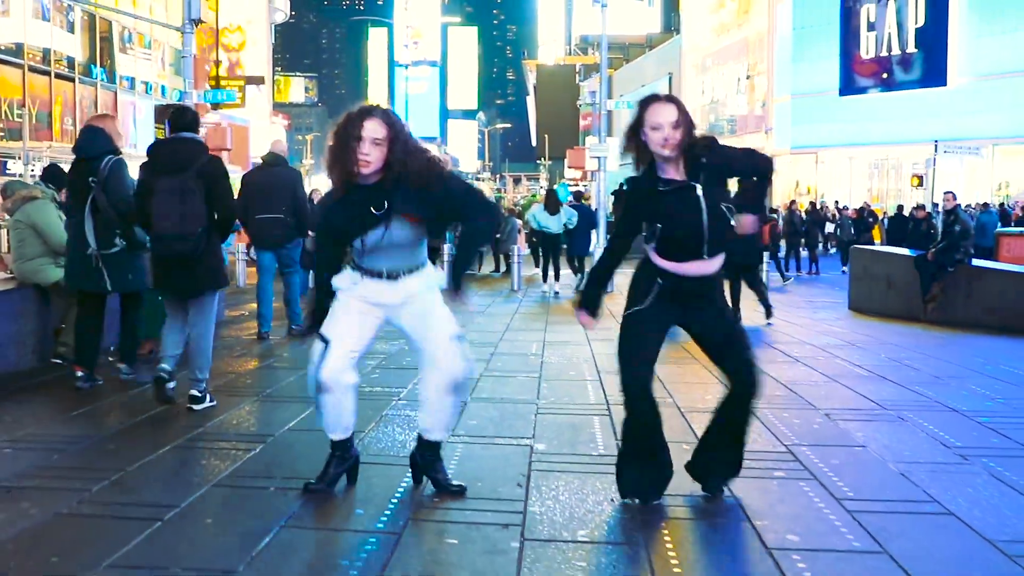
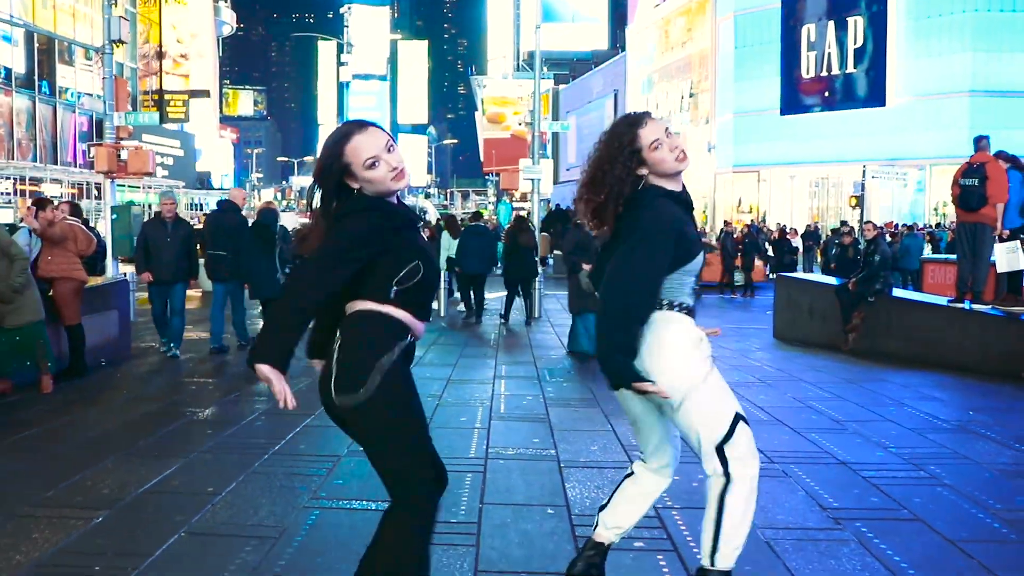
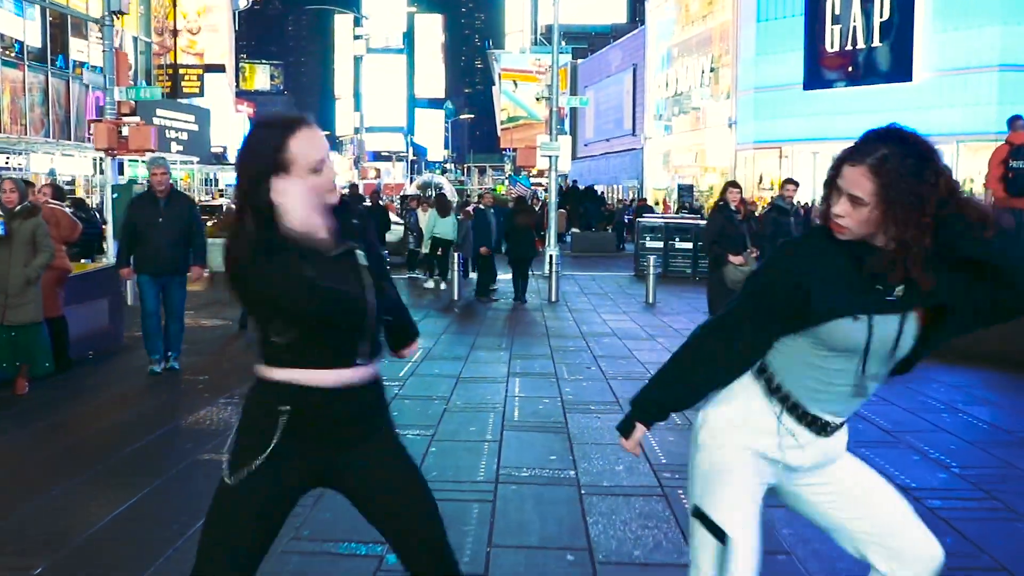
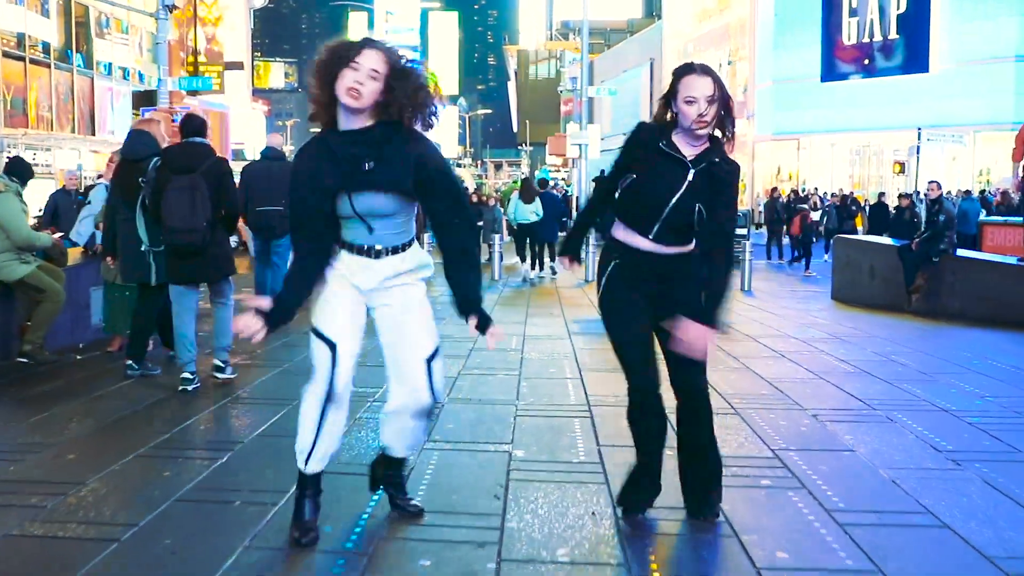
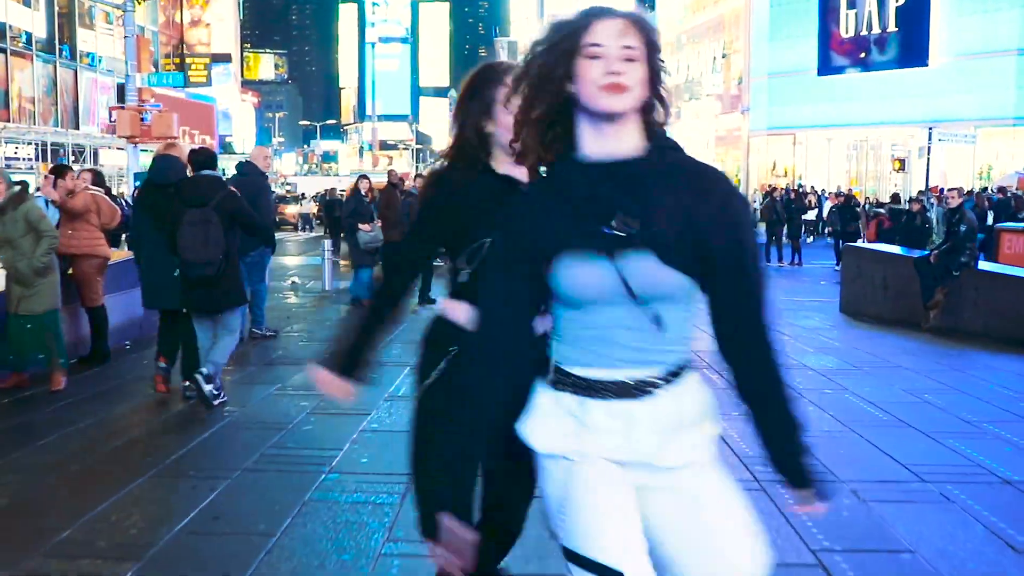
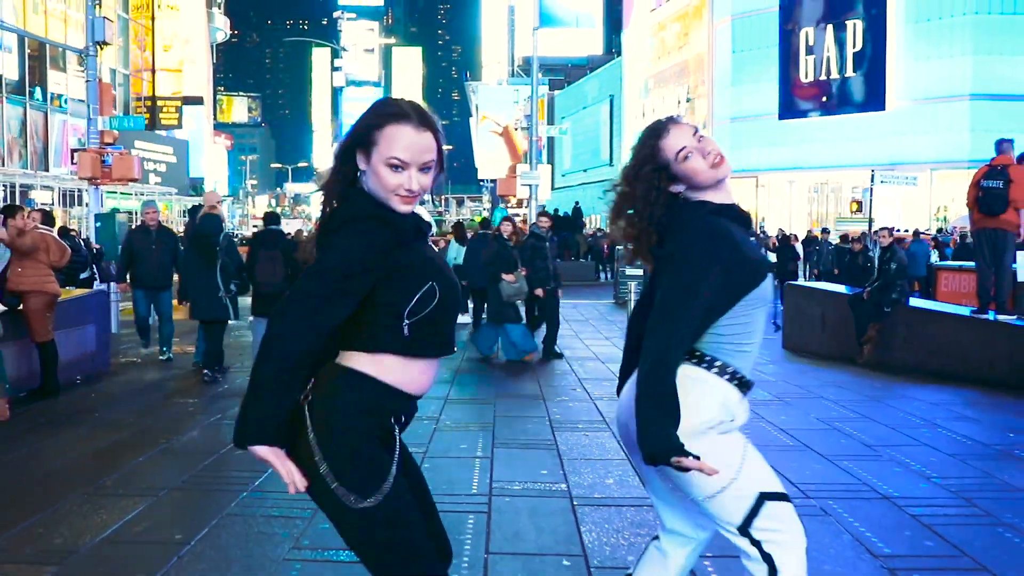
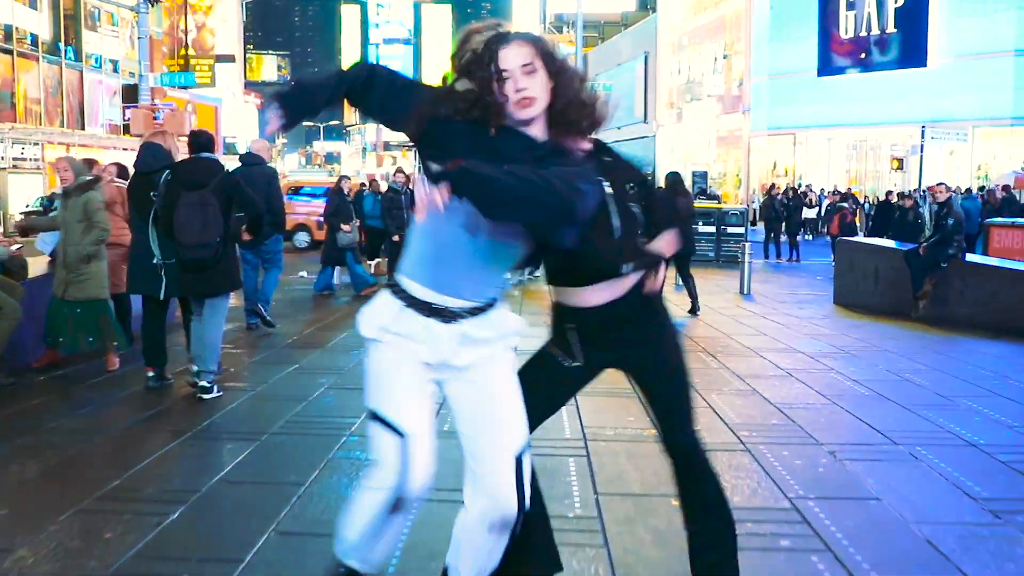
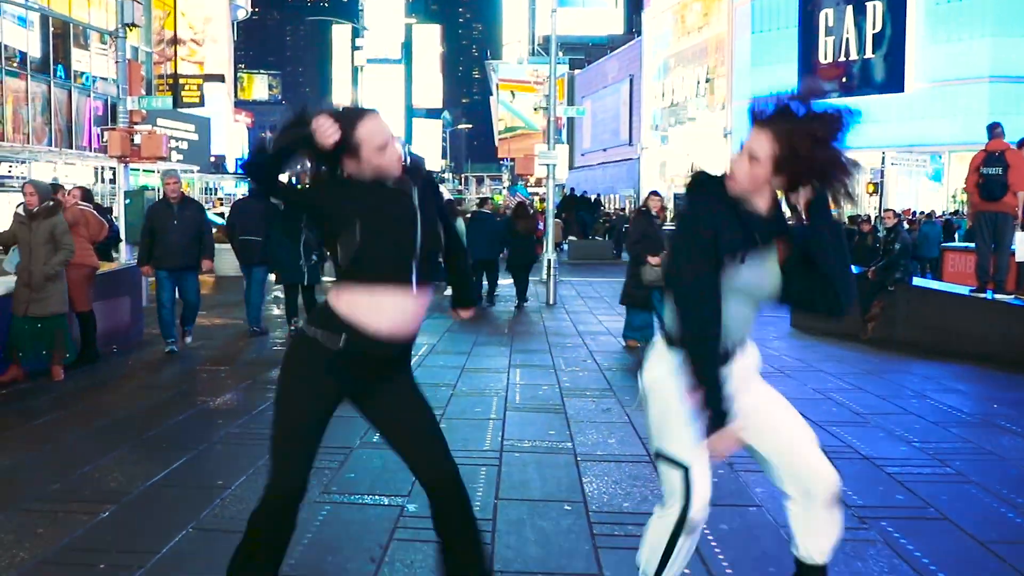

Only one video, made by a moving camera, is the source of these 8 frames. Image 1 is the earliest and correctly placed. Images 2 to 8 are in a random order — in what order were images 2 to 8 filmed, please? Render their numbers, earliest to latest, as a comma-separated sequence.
4, 7, 5, 6, 2, 8, 3
